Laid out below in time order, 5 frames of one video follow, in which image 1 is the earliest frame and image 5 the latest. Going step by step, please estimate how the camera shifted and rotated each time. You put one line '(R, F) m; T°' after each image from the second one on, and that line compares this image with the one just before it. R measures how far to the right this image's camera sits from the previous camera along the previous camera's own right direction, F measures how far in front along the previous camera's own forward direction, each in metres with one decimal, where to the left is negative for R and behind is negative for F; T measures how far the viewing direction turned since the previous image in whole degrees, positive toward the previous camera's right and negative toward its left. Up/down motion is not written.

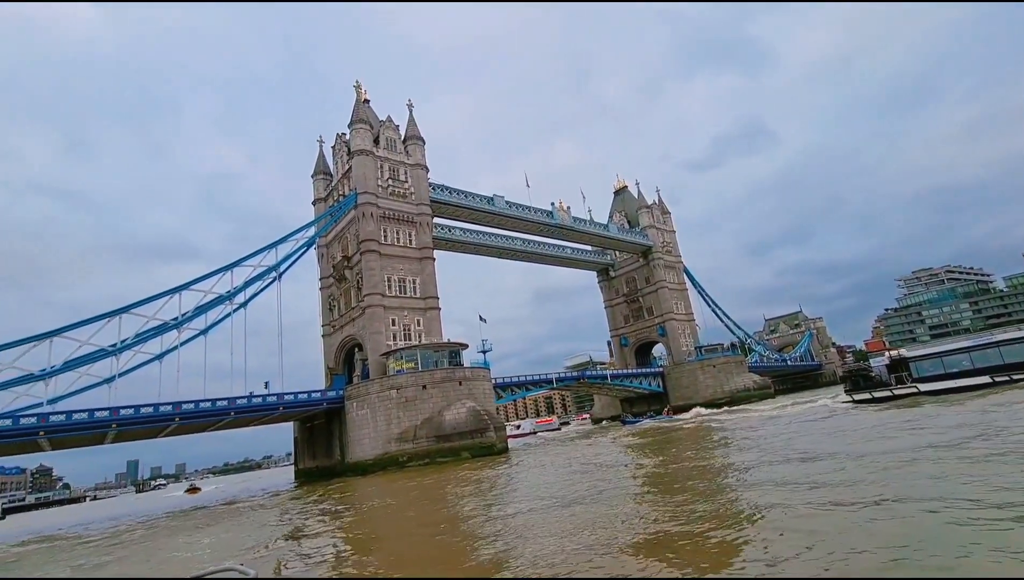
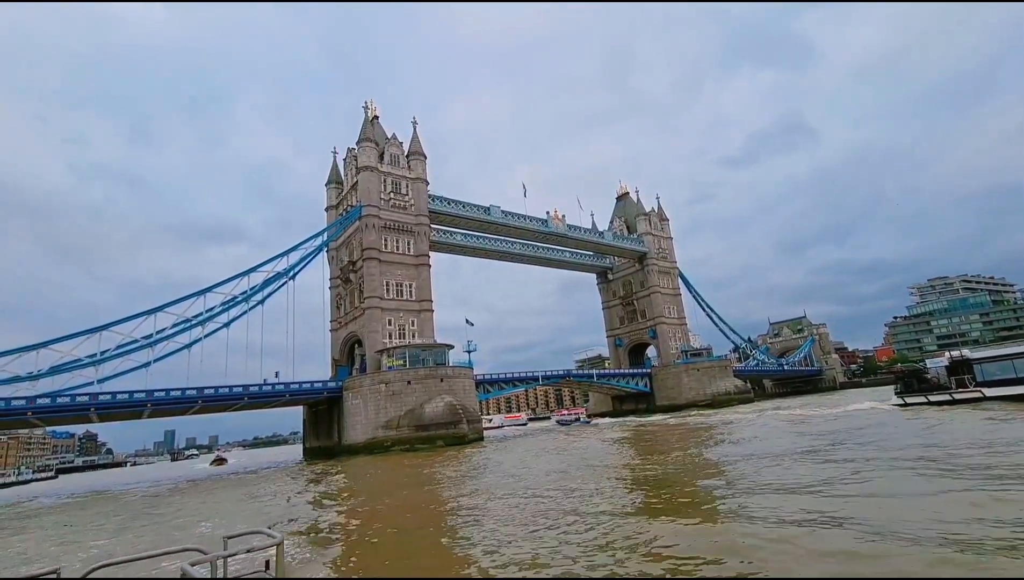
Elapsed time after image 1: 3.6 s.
(+2.9, -3.1) m; -3°
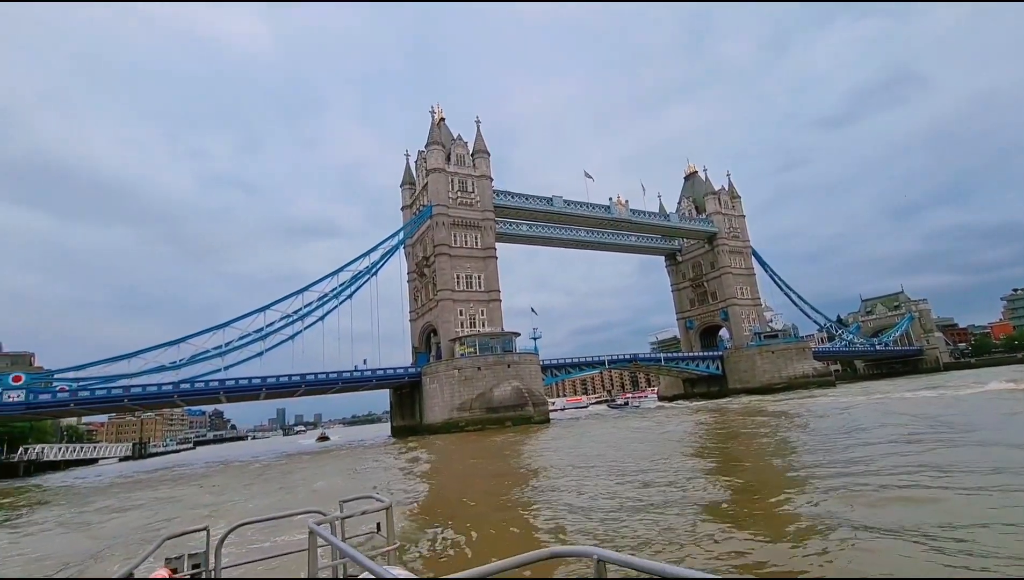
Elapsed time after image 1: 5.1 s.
(+1.2, -1.7) m; -9°
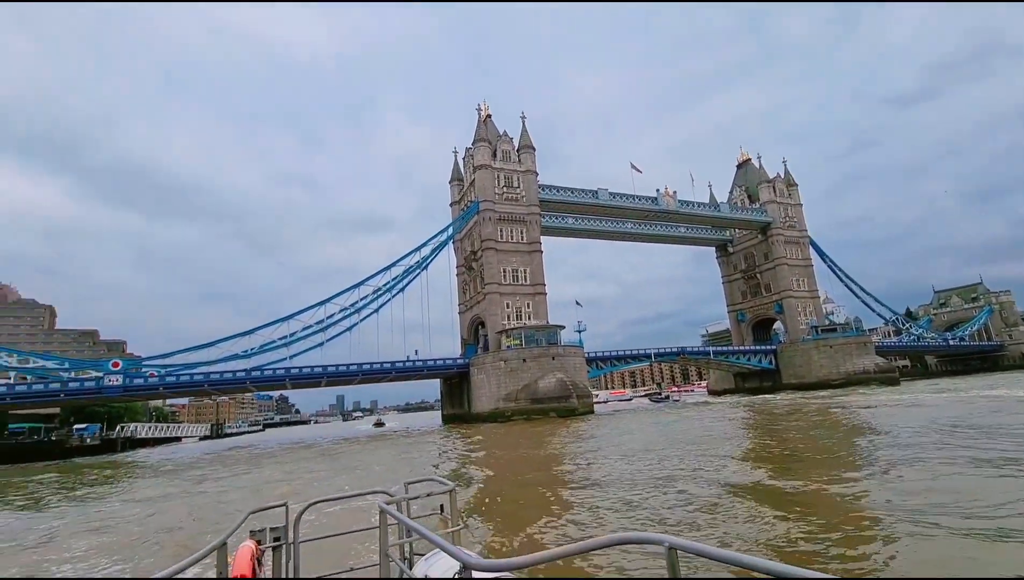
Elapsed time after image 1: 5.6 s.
(+0.4, -0.7) m; -6°
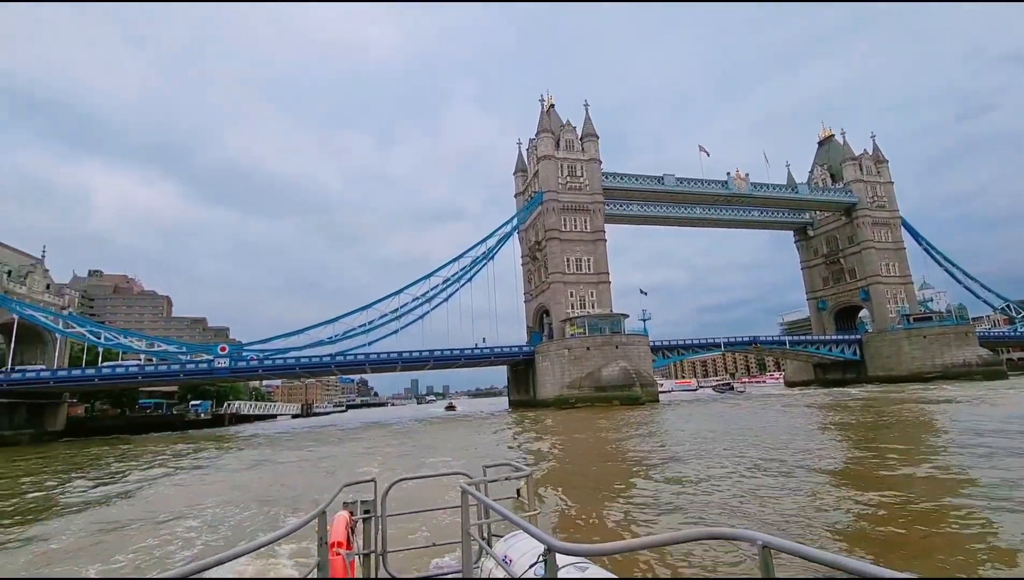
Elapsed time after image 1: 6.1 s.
(+0.5, -0.6) m; -8°
